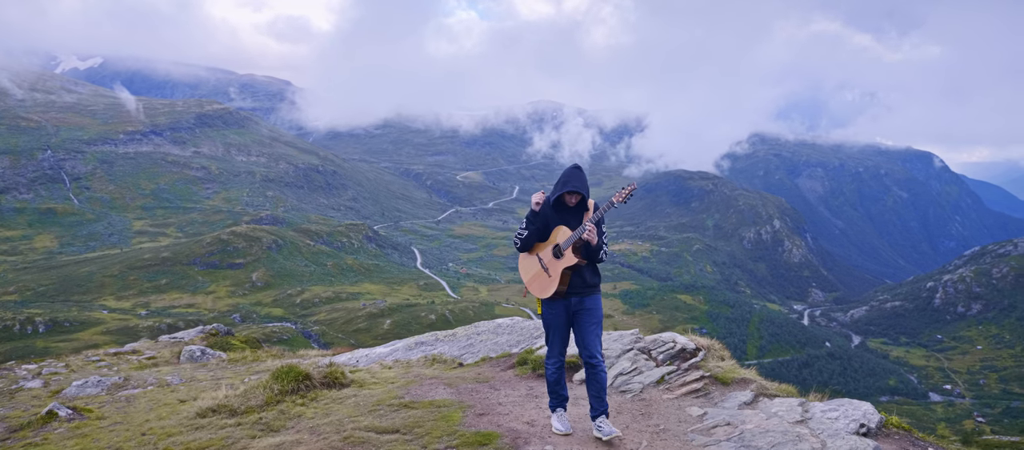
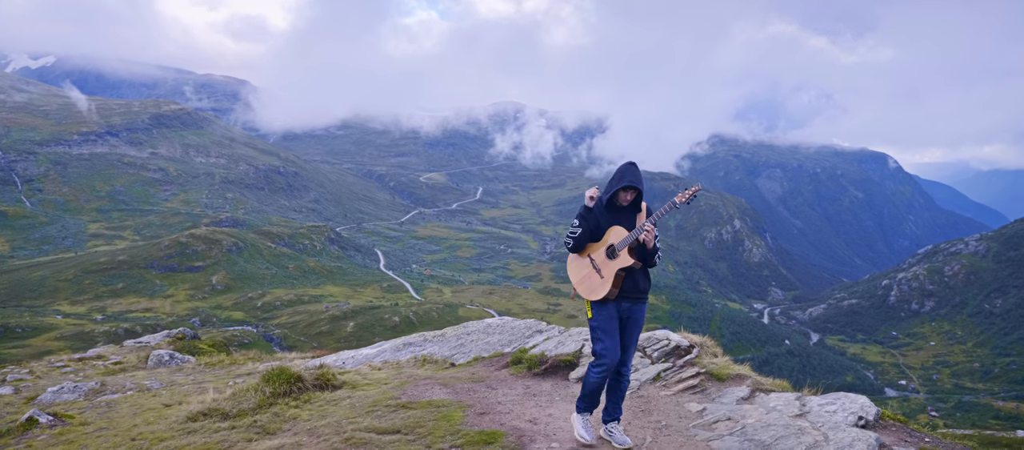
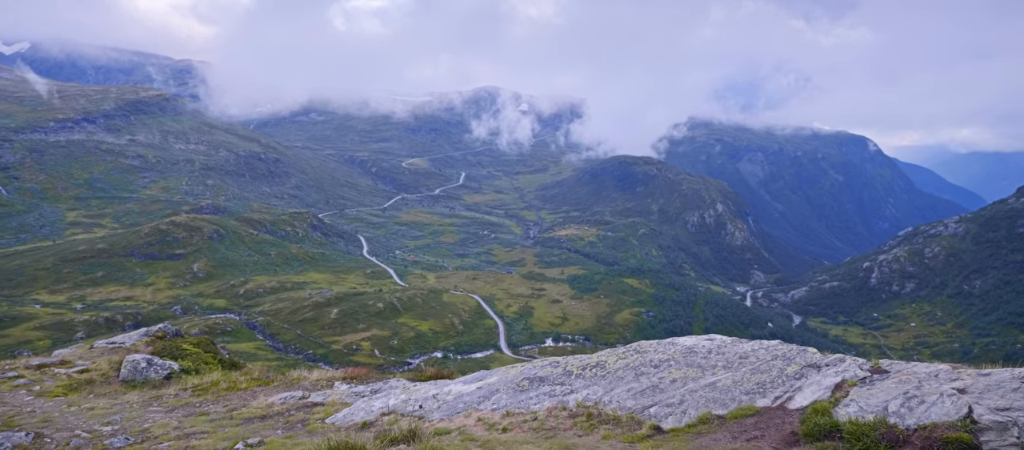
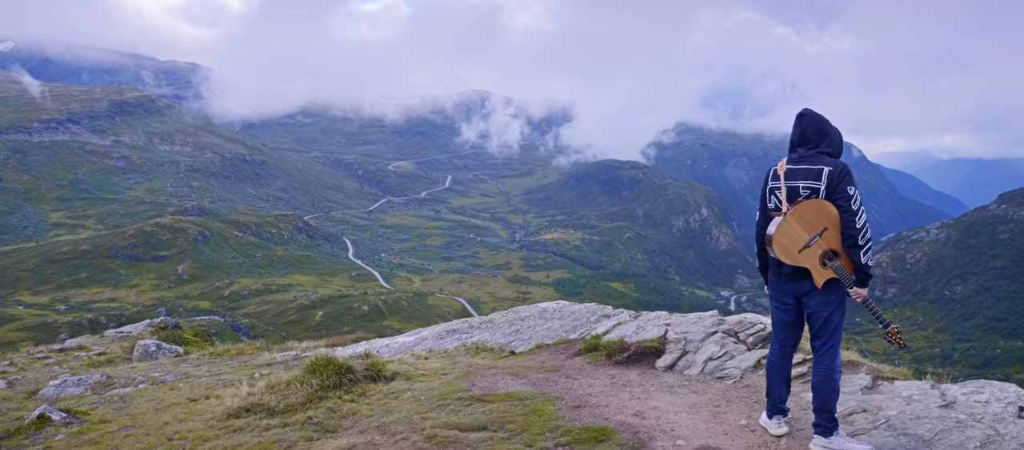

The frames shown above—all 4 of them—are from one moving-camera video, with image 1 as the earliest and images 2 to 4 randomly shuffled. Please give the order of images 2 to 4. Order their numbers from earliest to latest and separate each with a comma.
2, 4, 3
